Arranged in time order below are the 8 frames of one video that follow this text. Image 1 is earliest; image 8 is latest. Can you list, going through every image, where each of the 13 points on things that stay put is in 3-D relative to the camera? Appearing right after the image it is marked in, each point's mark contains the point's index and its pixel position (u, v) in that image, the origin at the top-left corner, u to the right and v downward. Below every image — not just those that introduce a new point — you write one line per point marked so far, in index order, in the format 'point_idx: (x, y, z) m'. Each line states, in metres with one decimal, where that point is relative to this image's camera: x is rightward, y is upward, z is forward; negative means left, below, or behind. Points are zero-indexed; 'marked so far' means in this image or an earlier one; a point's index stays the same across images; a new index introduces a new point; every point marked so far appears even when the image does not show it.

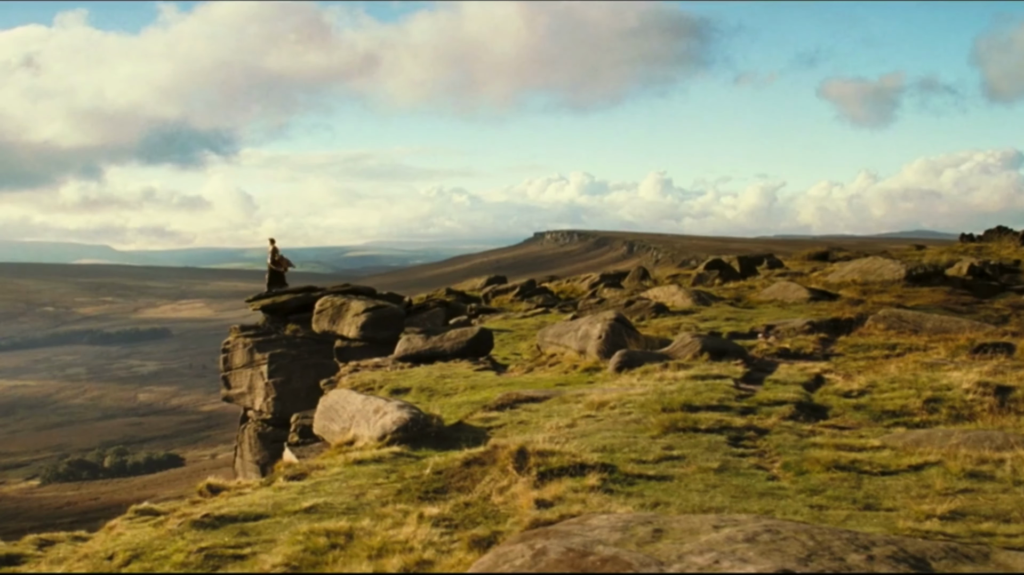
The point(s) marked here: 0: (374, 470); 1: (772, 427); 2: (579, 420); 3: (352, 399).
0: (-2.3, -3.0, +13.8) m
1: (+4.4, -2.3, +14.1) m
2: (+1.2, -2.4, +15.1) m
3: (-3.2, -2.3, +17.3) m
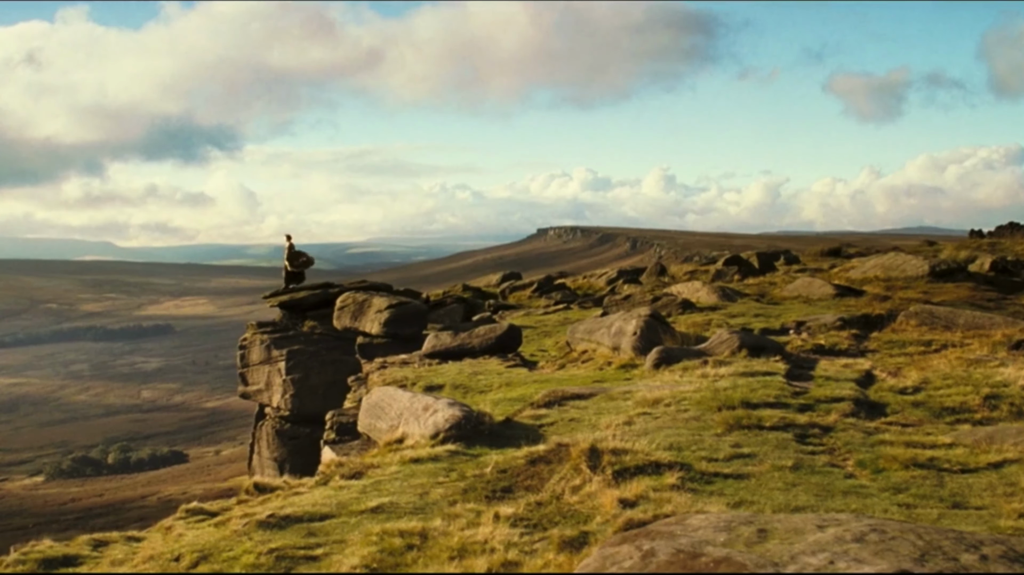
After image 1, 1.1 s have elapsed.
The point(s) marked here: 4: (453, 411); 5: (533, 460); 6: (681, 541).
0: (-1.3, -2.9, +13.6) m
1: (+5.4, -2.2, +13.9) m
2: (+2.2, -2.3, +14.9) m
3: (-2.3, -2.2, +17.1) m
4: (-1.1, -2.3, +15.6) m
5: (+0.4, -2.6, +12.8) m
6: (+1.6, -2.4, +8.0) m
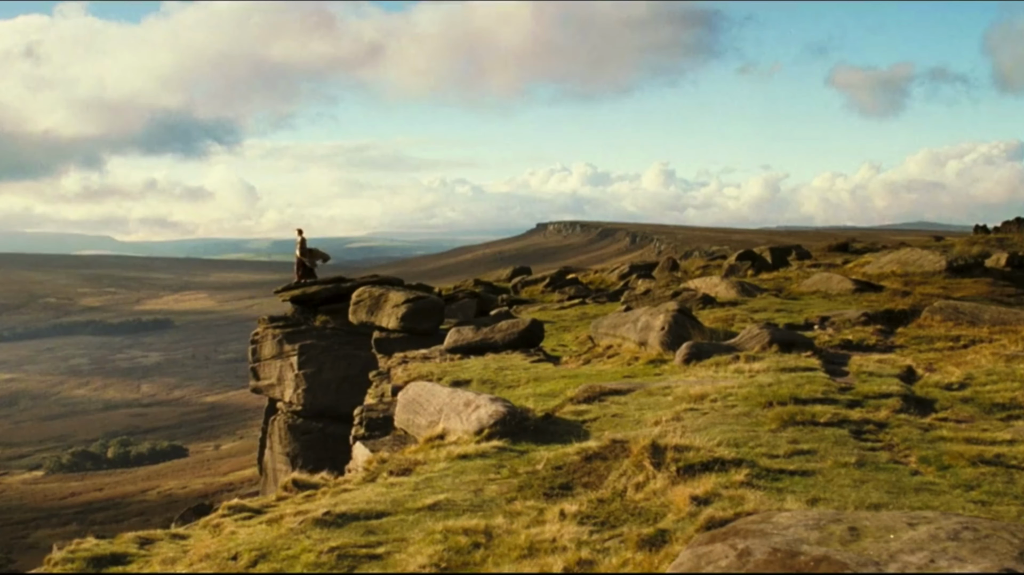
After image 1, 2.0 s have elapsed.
0: (-0.5, -2.8, +13.5) m
1: (+6.2, -2.2, +13.8) m
2: (+3.0, -2.2, +14.8) m
3: (-1.5, -2.1, +16.9) m
4: (-0.3, -2.2, +15.4) m
5: (+1.2, -2.5, +12.7) m
6: (+2.4, -2.4, +7.8) m
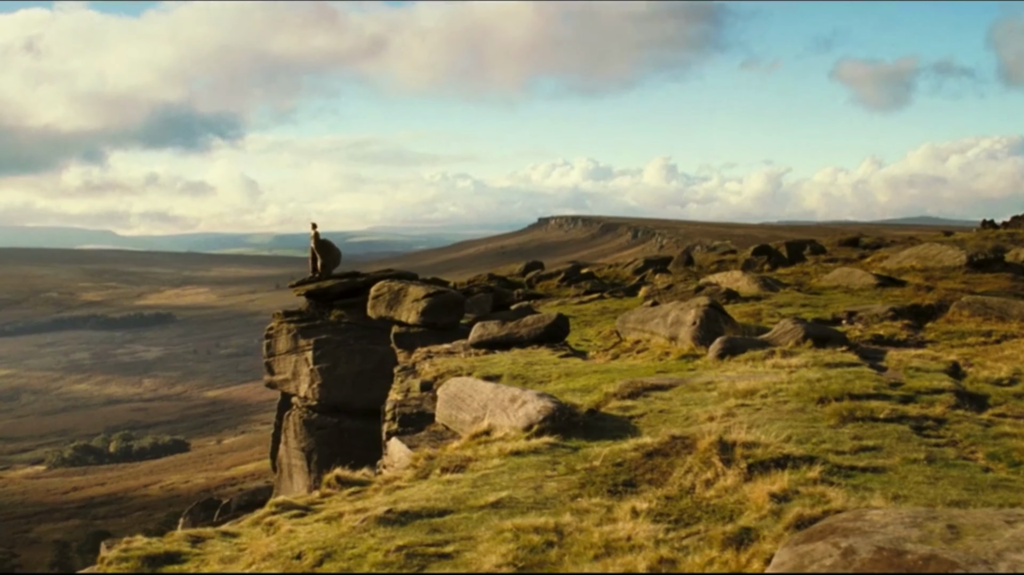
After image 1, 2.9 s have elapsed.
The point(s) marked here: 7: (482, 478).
0: (+0.4, -2.7, +13.3) m
1: (+7.0, -2.1, +13.6) m
2: (+3.8, -2.1, +14.6) m
3: (-0.6, -2.0, +16.7) m
4: (+0.6, -2.1, +15.3) m
5: (+2.0, -2.4, +12.5) m
6: (+3.3, -2.3, +7.7) m
7: (-0.5, -2.9, +12.7) m
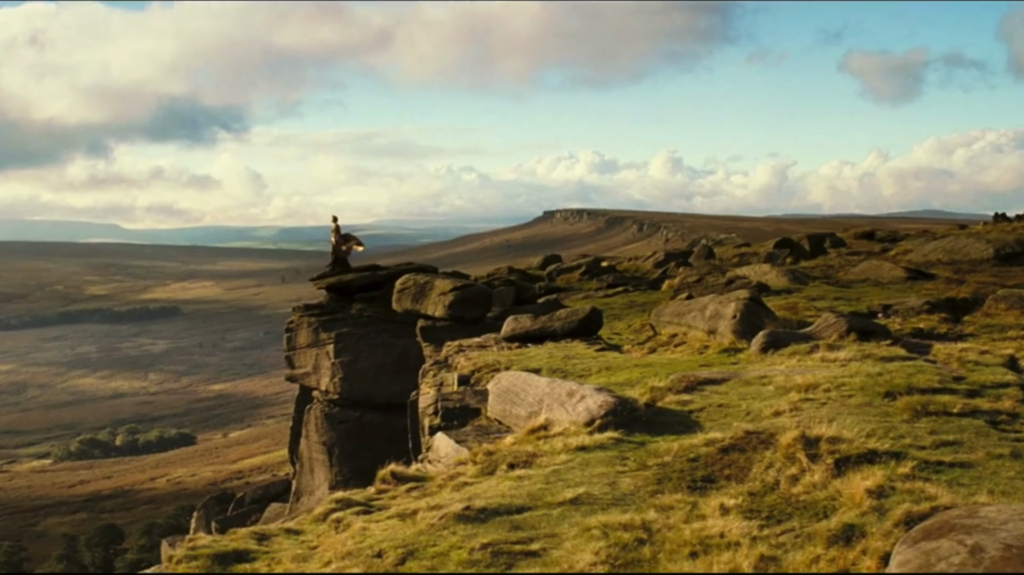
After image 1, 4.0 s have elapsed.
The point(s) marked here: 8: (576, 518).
0: (+1.4, -2.6, +13.1) m
1: (+8.1, -2.0, +13.5) m
2: (+4.9, -2.0, +14.4) m
3: (+0.4, -1.9, +16.6) m
4: (+1.6, -2.0, +15.1) m
5: (+3.1, -2.3, +12.4) m
6: (+4.4, -2.2, +7.5) m
7: (+0.6, -2.8, +12.5) m
8: (+0.8, -2.9, +10.8) m
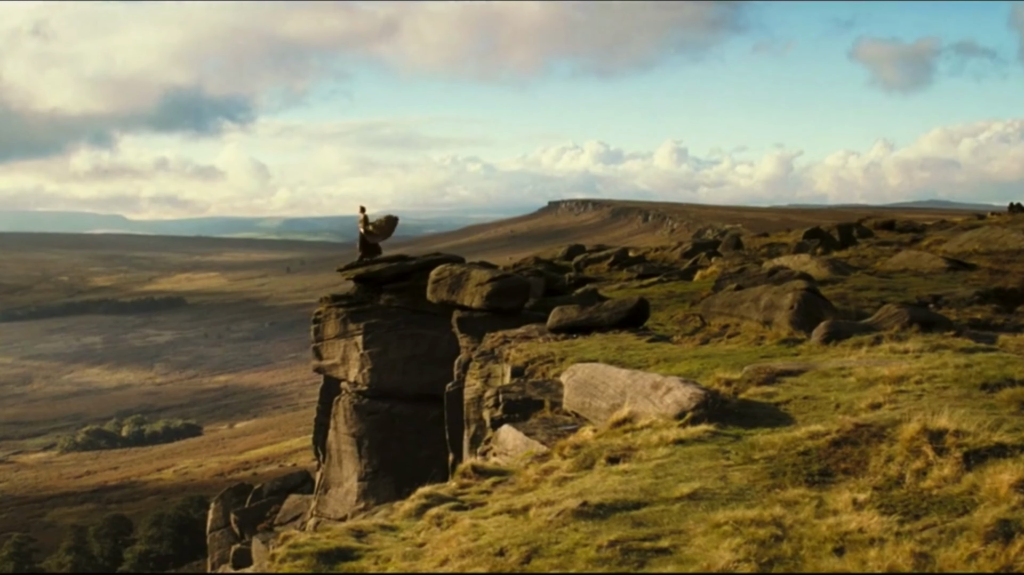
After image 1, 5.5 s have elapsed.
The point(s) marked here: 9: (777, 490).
0: (+2.9, -2.5, +12.9) m
1: (+9.6, -1.8, +13.2) m
2: (+6.4, -1.8, +14.2) m
3: (+1.9, -1.7, +16.3) m
4: (+3.2, -1.8, +14.9) m
5: (+4.6, -2.2, +12.1) m
6: (+5.9, -2.1, +7.3) m
7: (+2.1, -2.6, +12.3) m
8: (+2.3, -2.8, +10.6) m
9: (+3.5, -2.6, +11.1) m
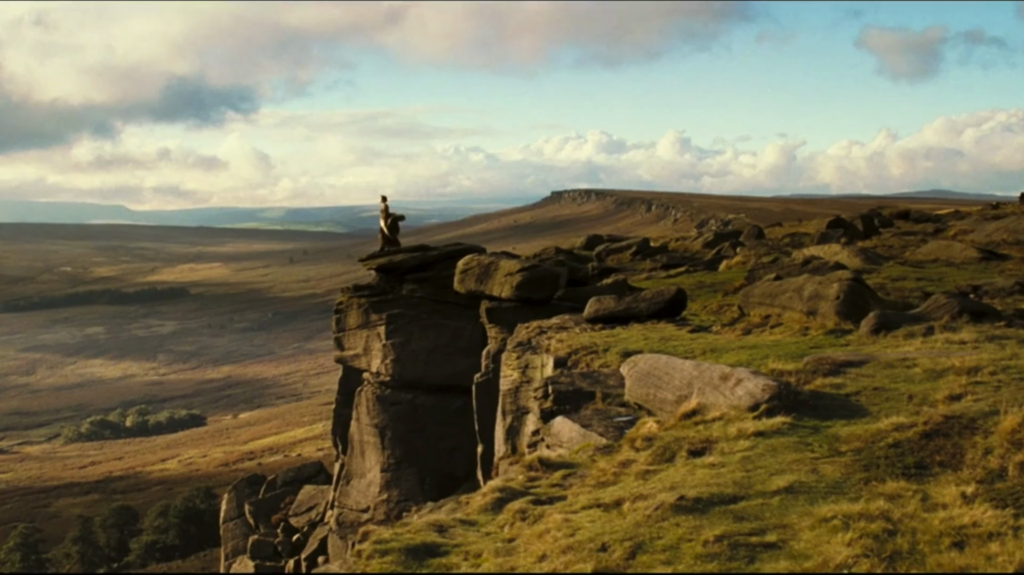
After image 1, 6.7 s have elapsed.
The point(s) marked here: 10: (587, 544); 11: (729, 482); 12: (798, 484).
0: (+4.2, -2.3, +12.8) m
1: (+10.8, -1.6, +13.1) m
2: (+7.6, -1.7, +14.0) m
3: (+3.1, -1.5, +16.2) m
4: (+4.4, -1.6, +14.7) m
5: (+5.8, -2.1, +12.0) m
6: (+7.1, -2.1, +7.1) m
7: (+3.3, -2.5, +12.2) m
8: (+3.5, -2.7, +10.4) m
9: (+4.7, -2.5, +10.9) m
10: (+0.9, -3.1, +10.4) m
11: (+2.9, -2.6, +11.4) m
12: (+3.7, -2.6, +11.2) m
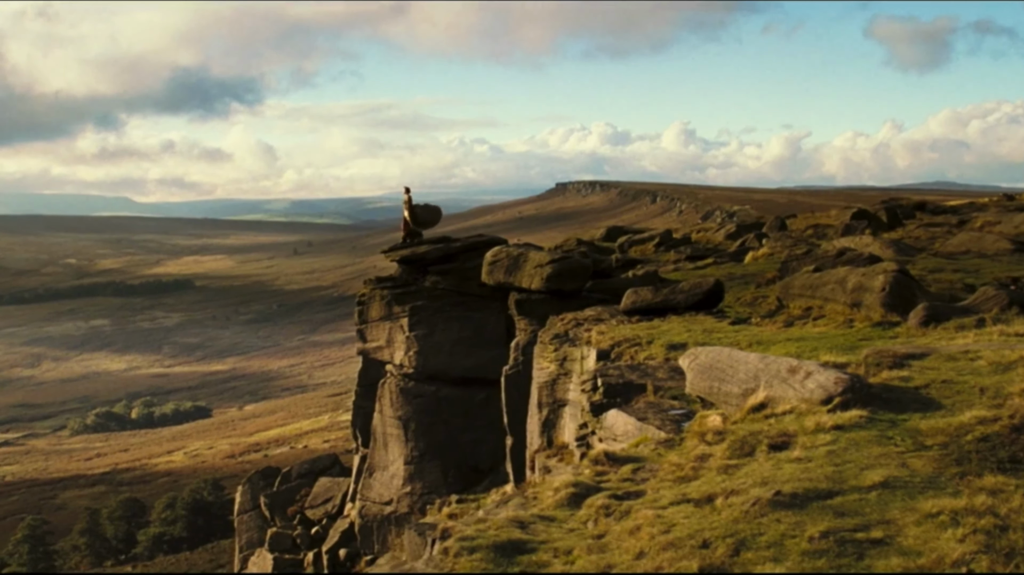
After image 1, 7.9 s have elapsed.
0: (+5.3, -2.2, +12.6) m
1: (+12.0, -1.5, +12.9) m
2: (+8.8, -1.5, +13.9) m
3: (+4.3, -1.3, +16.0) m
4: (+5.5, -1.5, +14.5) m
5: (+7.0, -2.0, +11.8) m
6: (+8.3, -2.0, +7.0) m
7: (+4.5, -2.4, +12.0) m
8: (+4.7, -2.6, +10.3) m
9: (+5.8, -2.4, +10.8) m
10: (+2.0, -3.0, +10.2) m
11: (+4.0, -2.5, +11.3) m
12: (+4.9, -2.5, +11.0) m
